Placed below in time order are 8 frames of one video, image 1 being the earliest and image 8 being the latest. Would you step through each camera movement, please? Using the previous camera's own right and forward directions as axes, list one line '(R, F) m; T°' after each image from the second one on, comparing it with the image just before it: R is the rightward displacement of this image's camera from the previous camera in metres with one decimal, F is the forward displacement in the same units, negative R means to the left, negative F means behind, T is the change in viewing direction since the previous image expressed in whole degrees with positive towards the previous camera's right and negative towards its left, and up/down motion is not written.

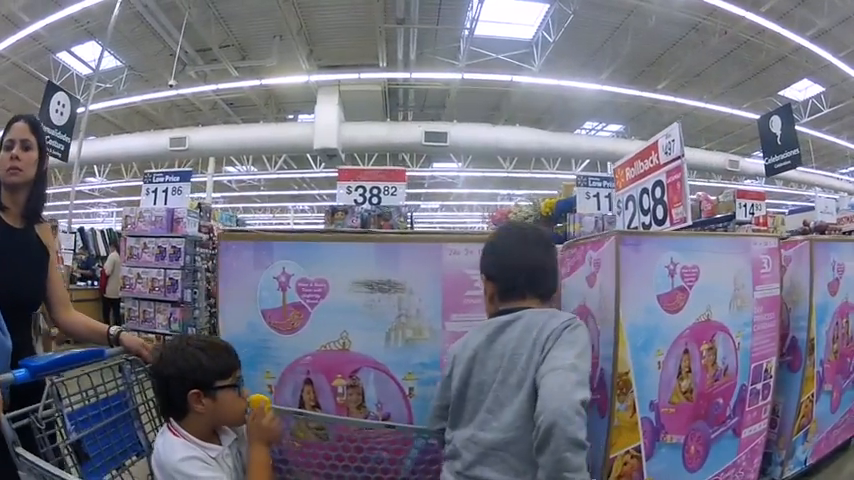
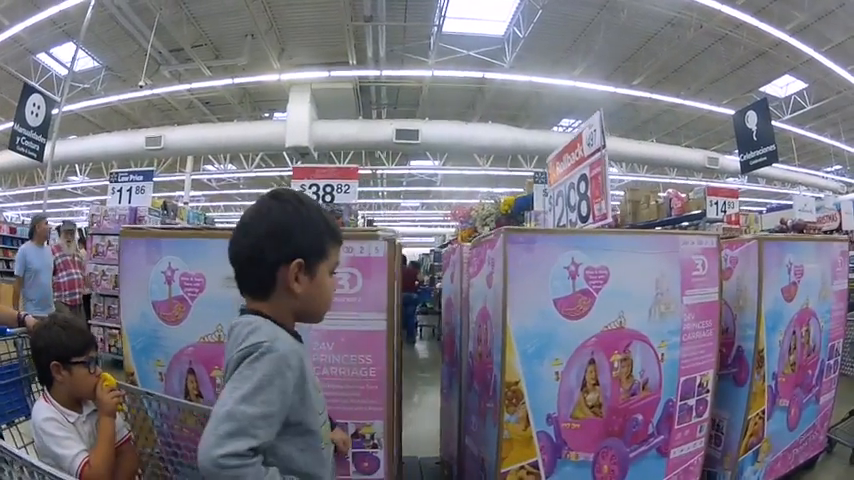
(+0.4, +0.1) m; -2°
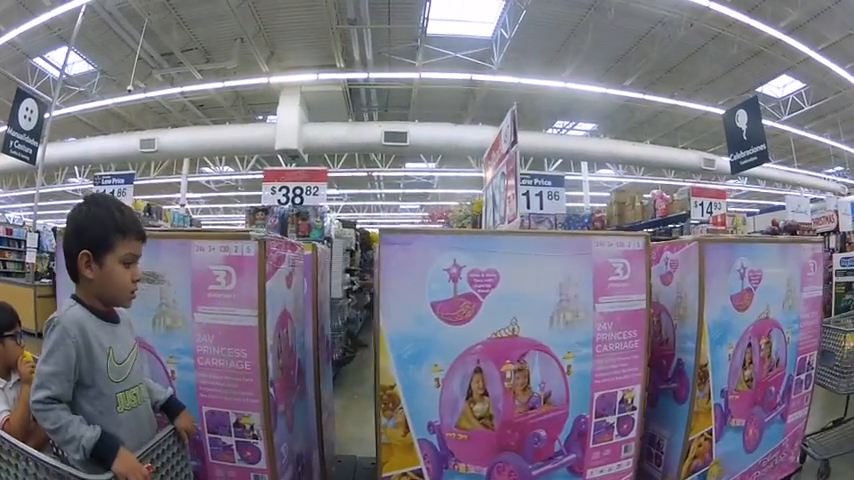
(+0.5, 0.0) m; -5°
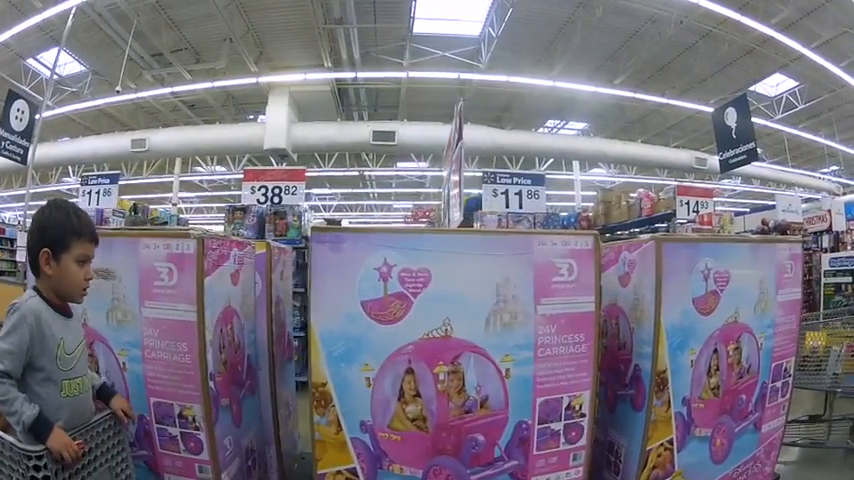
(+0.3, 0.0) m; -2°
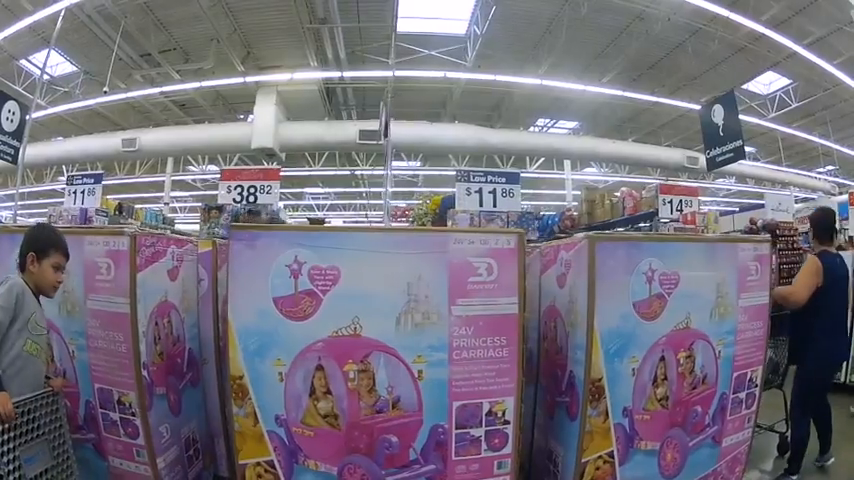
(+0.4, +0.1) m; -4°
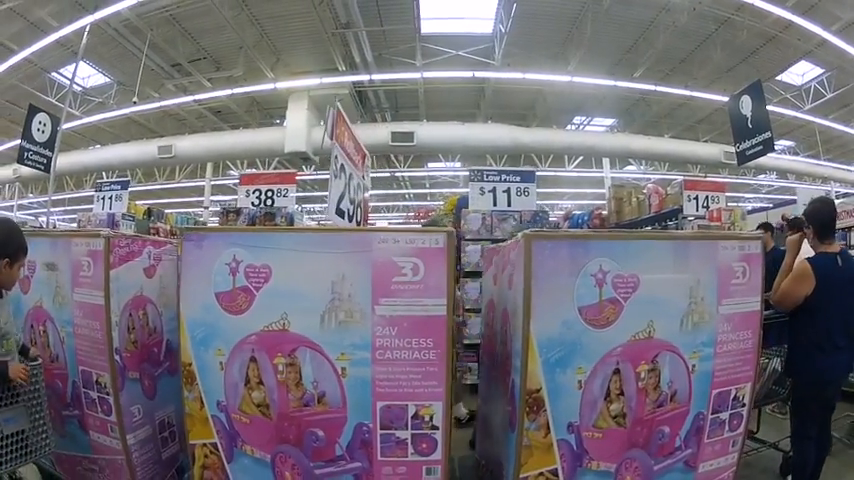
(+0.5, +0.1) m; -11°
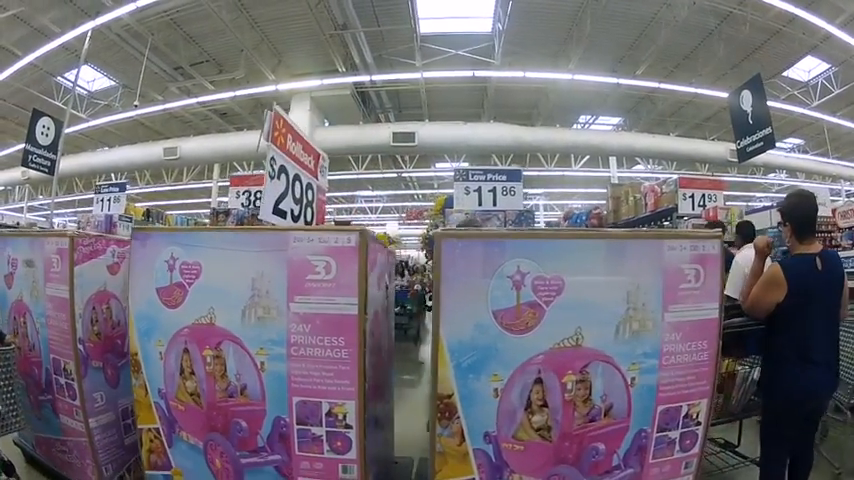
(+0.5, 0.0) m; -7°
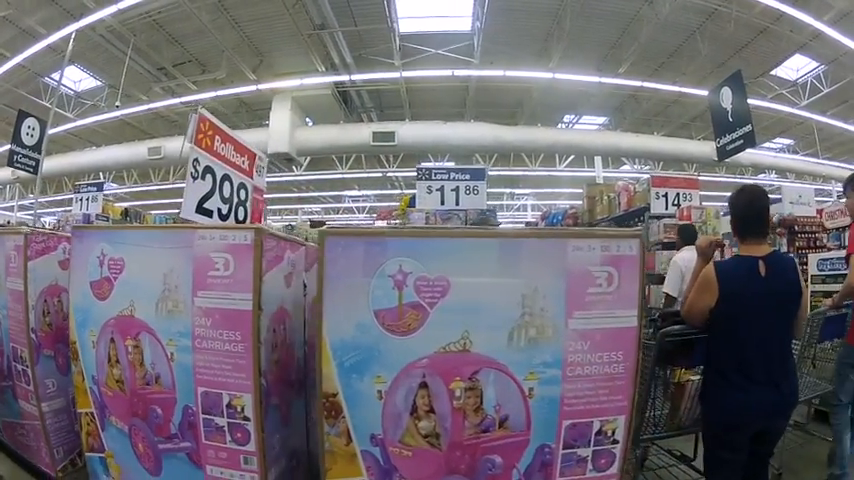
(+0.5, 0.0) m; -5°
